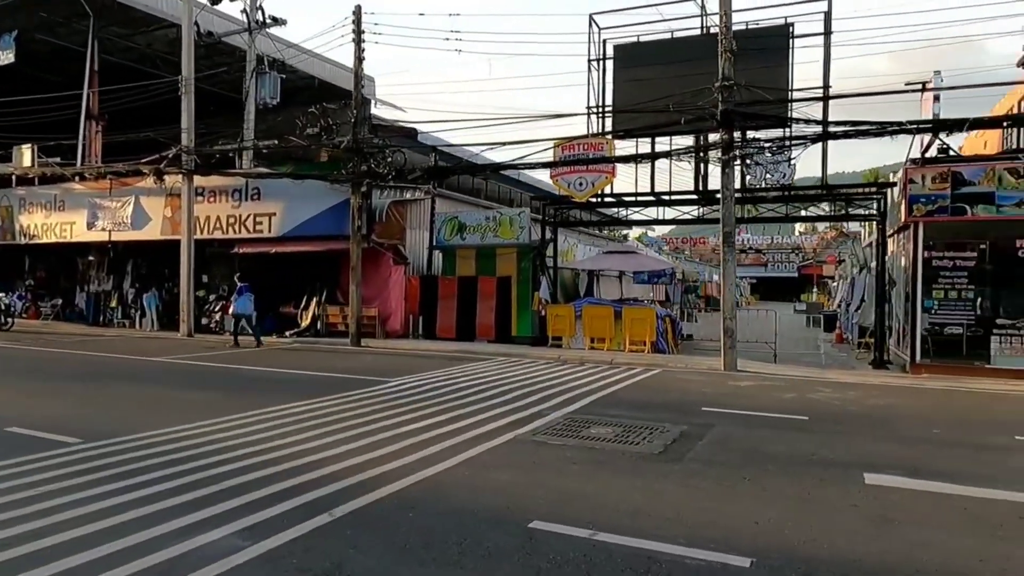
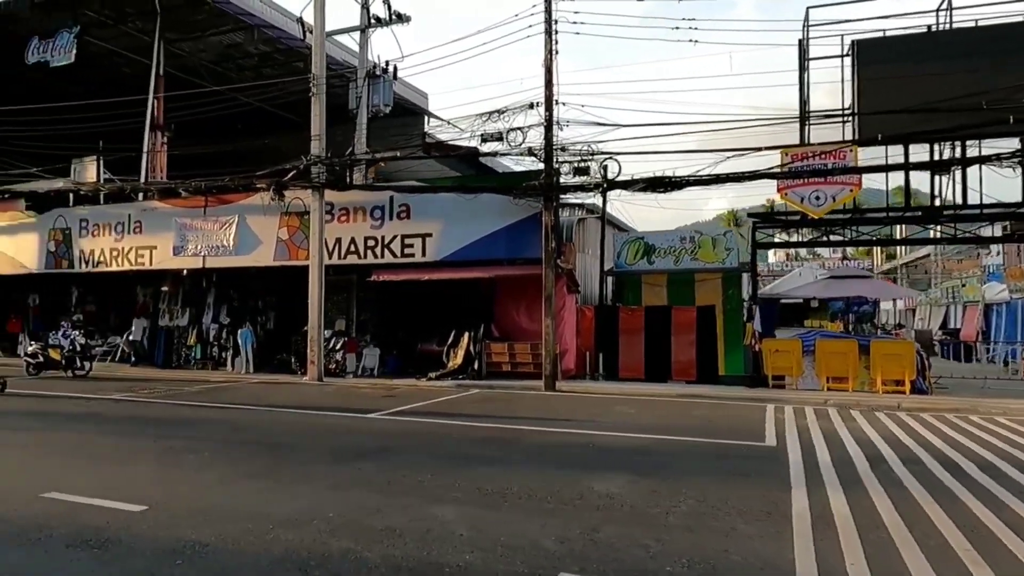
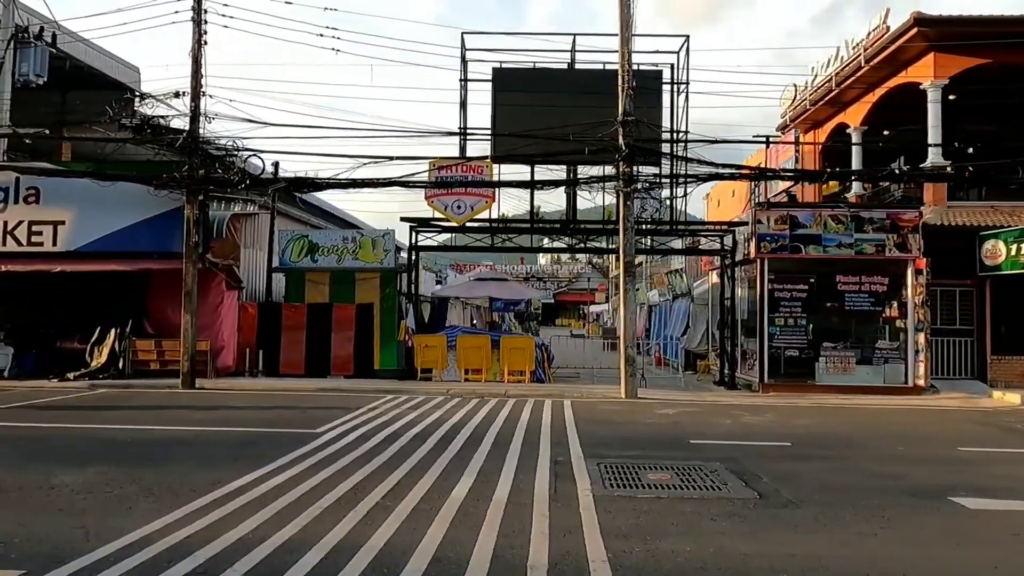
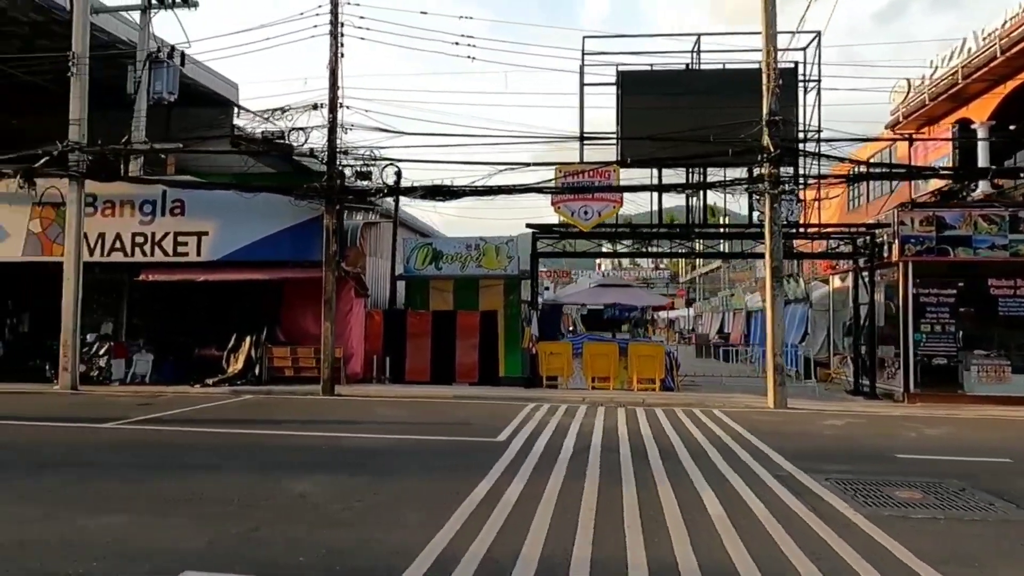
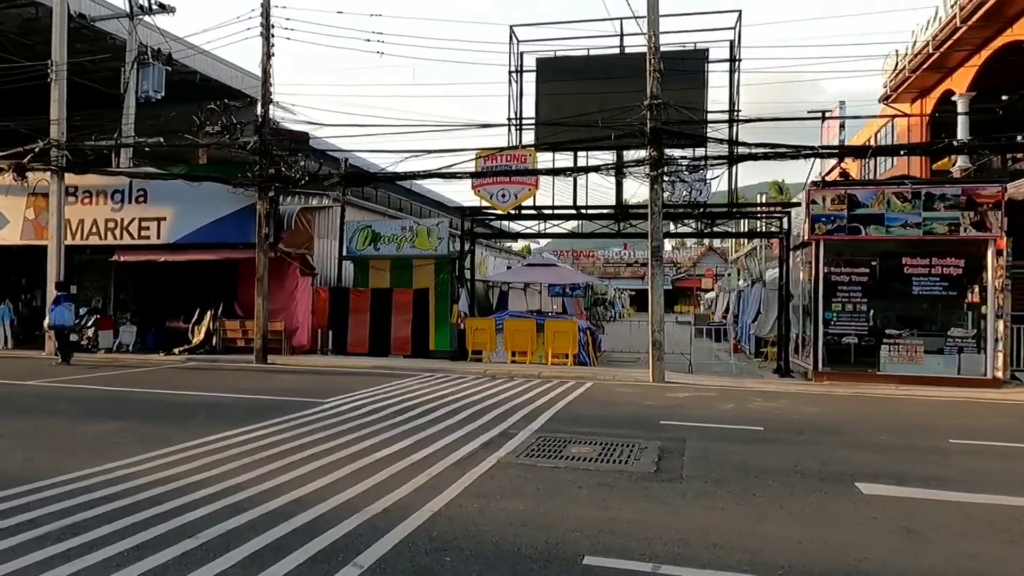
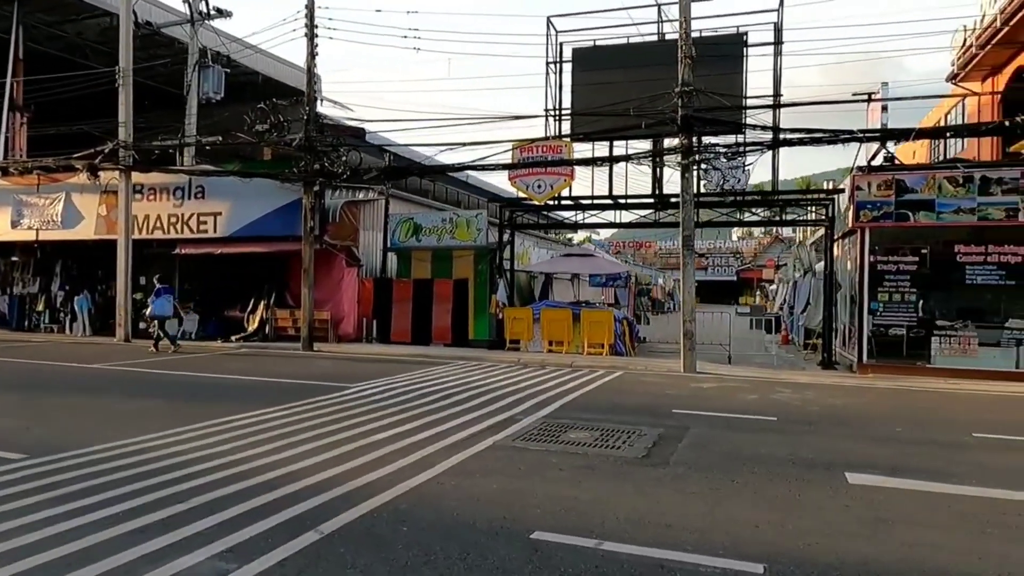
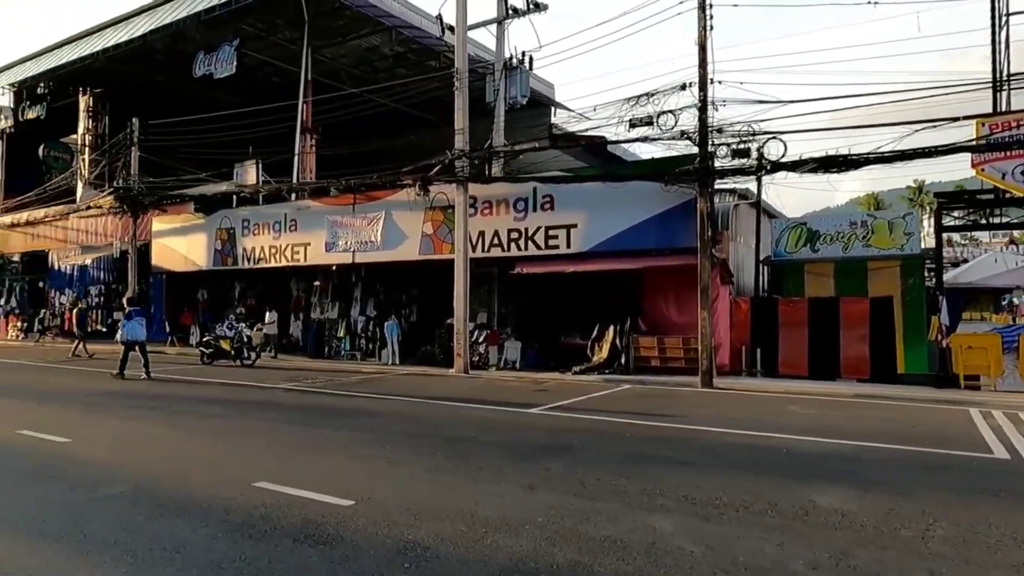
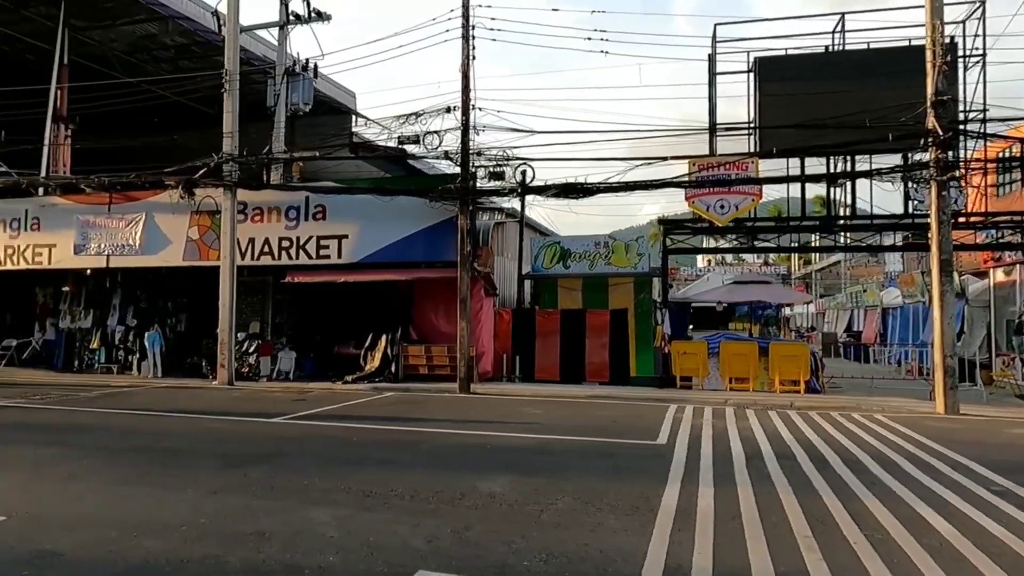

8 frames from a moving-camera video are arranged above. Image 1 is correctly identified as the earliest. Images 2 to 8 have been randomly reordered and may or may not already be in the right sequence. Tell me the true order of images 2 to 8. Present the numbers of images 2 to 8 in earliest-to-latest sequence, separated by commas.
6, 5, 3, 4, 8, 2, 7
